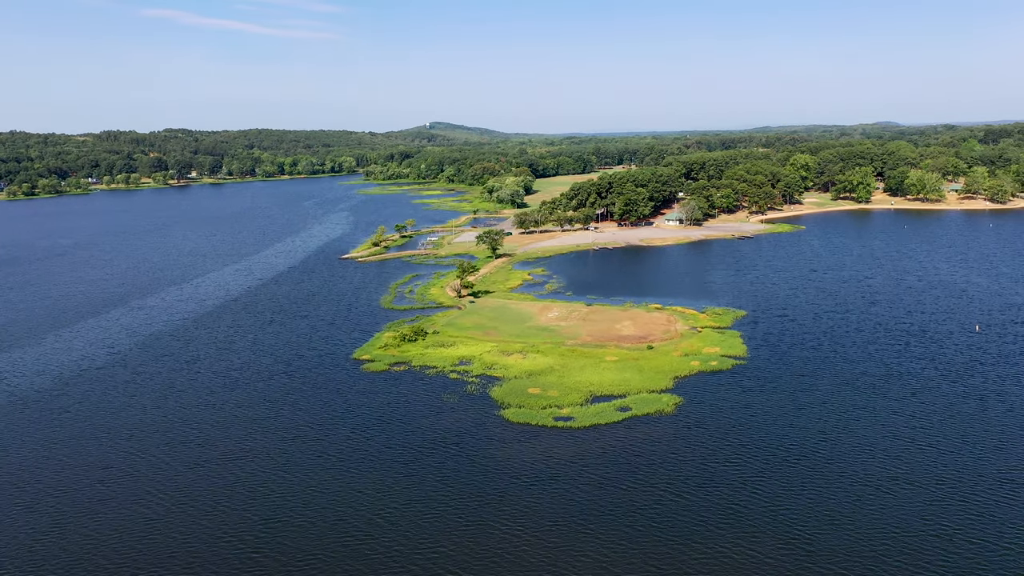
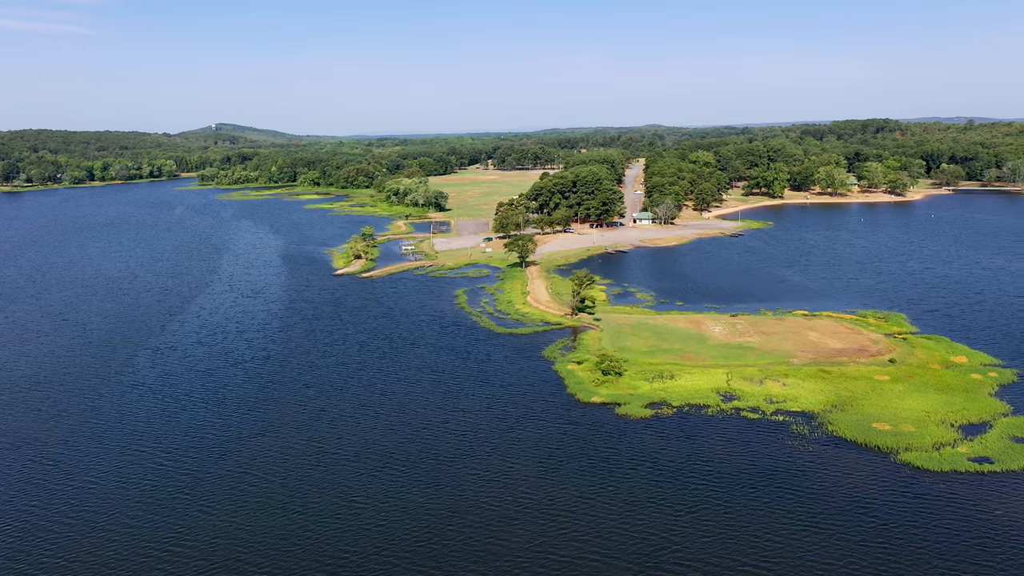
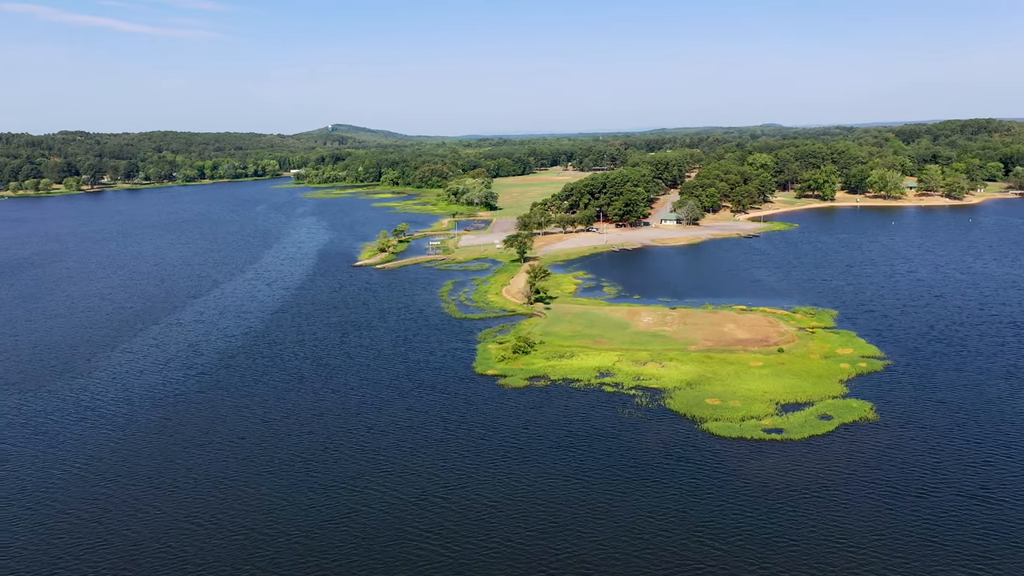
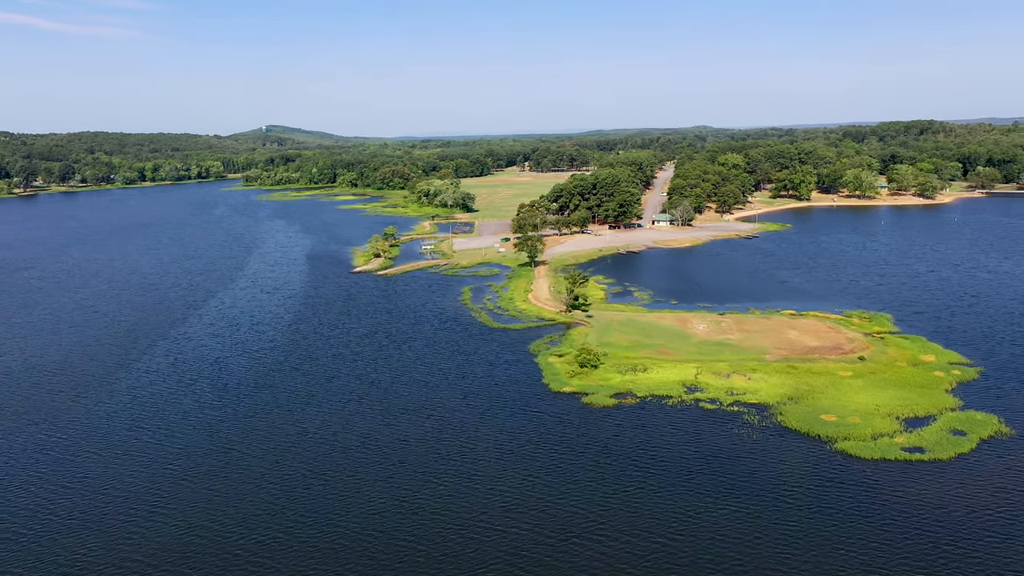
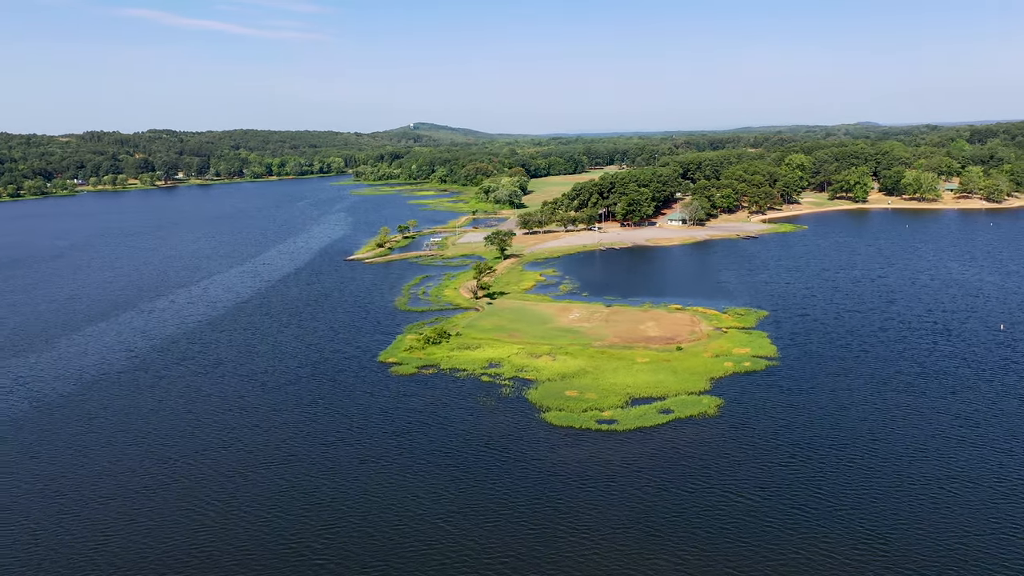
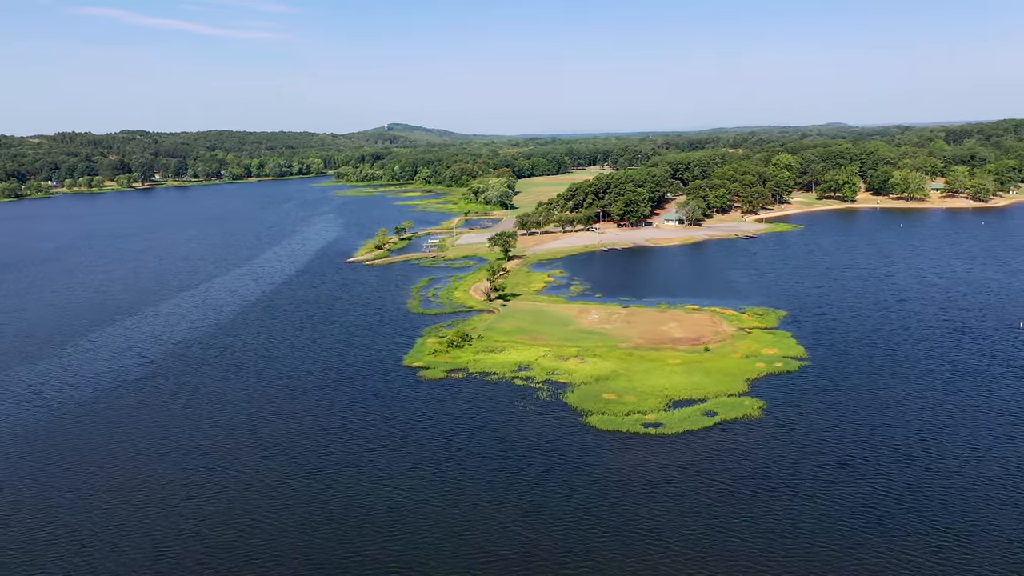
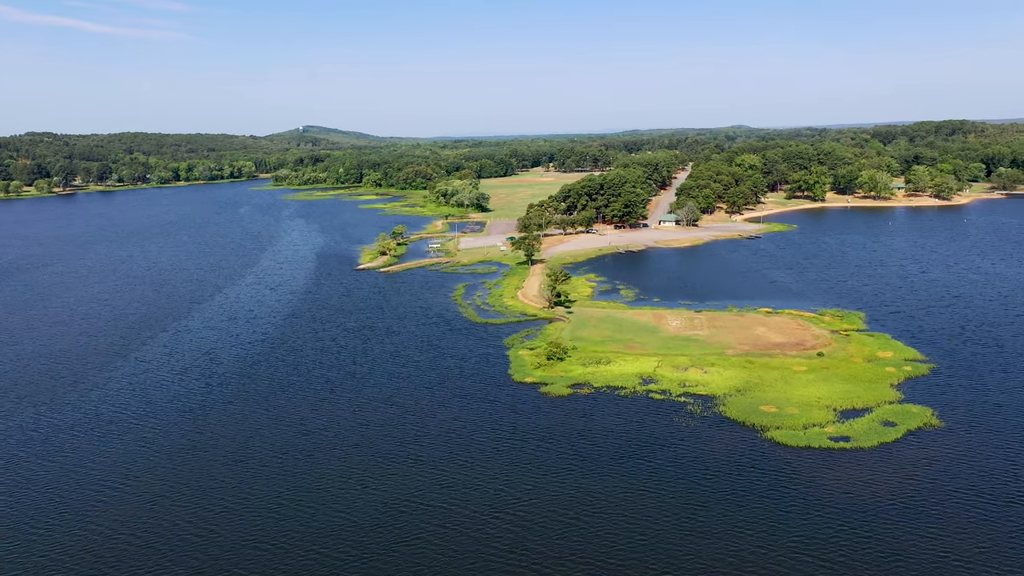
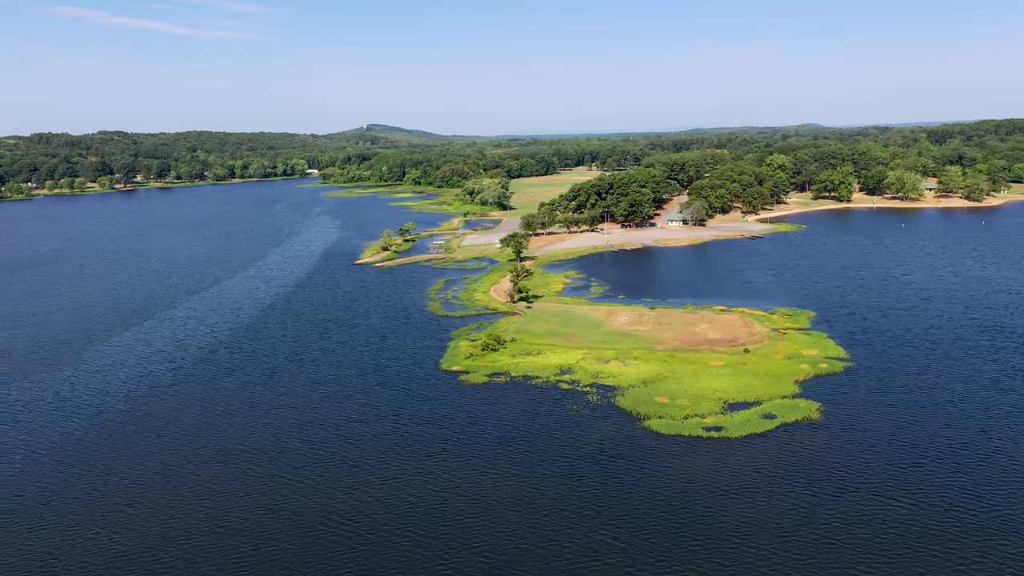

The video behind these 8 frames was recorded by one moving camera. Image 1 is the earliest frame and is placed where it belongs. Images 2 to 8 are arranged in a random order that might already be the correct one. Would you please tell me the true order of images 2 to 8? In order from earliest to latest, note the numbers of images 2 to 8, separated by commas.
5, 6, 8, 3, 7, 4, 2
